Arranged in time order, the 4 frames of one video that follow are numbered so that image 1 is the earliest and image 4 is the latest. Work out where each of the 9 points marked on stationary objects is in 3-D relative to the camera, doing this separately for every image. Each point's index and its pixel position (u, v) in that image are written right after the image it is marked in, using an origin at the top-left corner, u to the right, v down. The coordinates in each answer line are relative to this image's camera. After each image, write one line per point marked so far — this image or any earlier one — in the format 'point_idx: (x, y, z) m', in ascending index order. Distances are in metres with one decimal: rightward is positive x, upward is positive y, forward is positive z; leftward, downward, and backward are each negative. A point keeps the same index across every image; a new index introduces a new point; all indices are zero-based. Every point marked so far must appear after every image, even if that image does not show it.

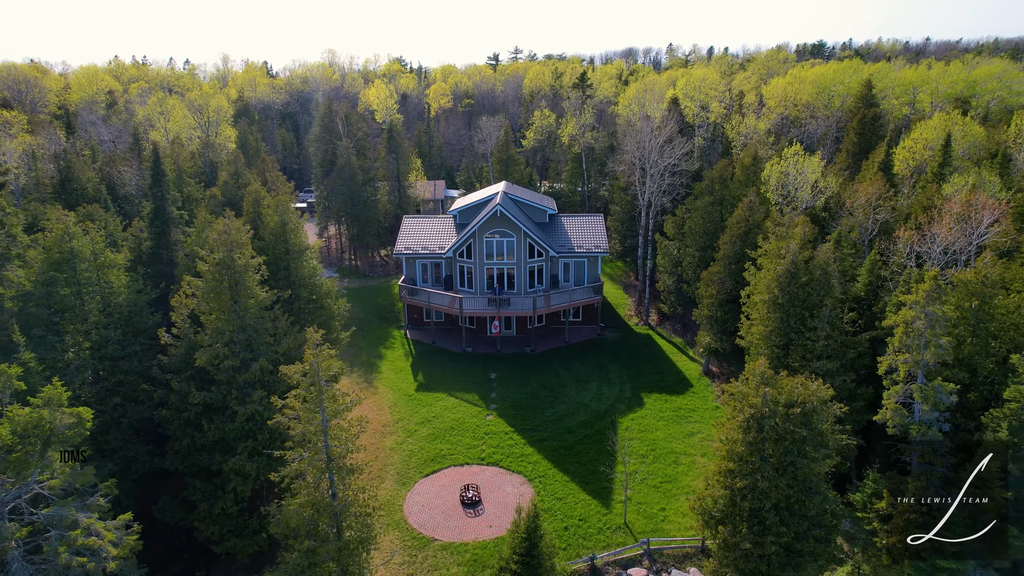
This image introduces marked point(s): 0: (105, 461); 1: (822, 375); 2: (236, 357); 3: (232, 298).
0: (-14.2, -6.0, +17.8) m
1: (+12.0, -3.4, +19.9) m
2: (-9.8, -2.4, +18.2) m
3: (-10.0, -0.4, +18.3) m
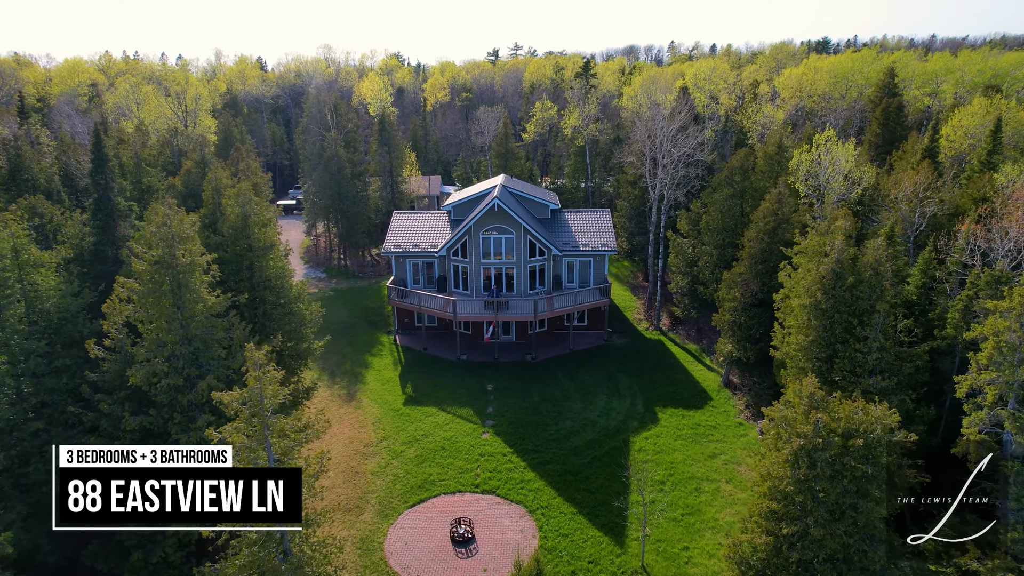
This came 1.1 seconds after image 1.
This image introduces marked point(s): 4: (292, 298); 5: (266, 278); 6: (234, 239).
0: (-14.2, -6.1, +14.8) m
1: (+12.0, -3.5, +16.8) m
2: (-9.9, -2.5, +15.2) m
3: (-10.1, -0.5, +15.3) m
4: (-8.6, -0.4, +19.9) m
5: (-9.3, +0.4, +19.3) m
6: (-10.5, +1.9, +19.3) m
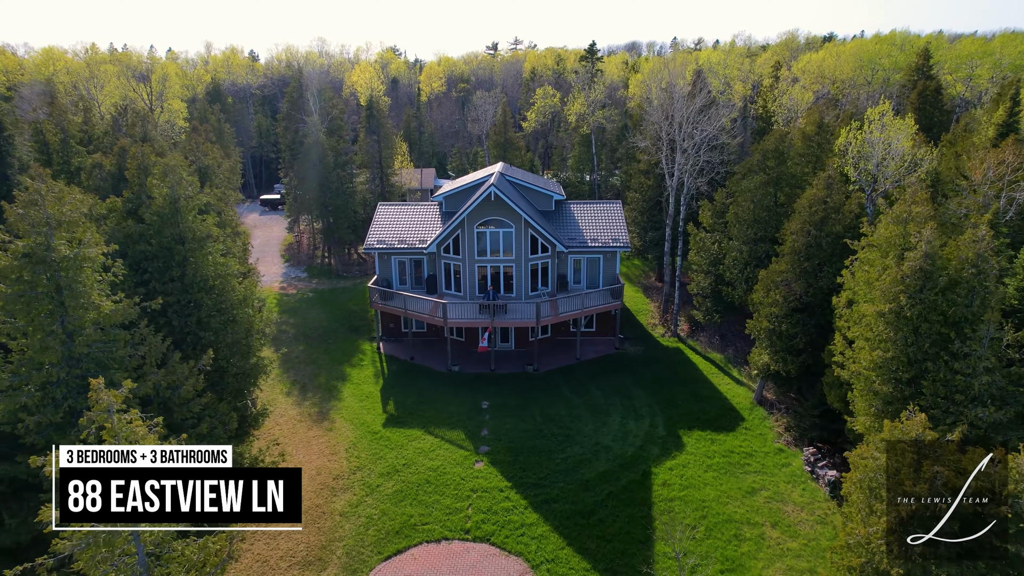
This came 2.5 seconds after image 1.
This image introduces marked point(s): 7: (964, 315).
0: (-14.3, -6.2, +10.8) m
1: (+11.9, -3.5, +12.9) m
2: (-9.9, -2.6, +11.2) m
3: (-10.1, -0.5, +11.3) m
4: (-8.6, -0.4, +16.0) m
5: (-9.3, +0.3, +15.4) m
6: (-10.6, +1.8, +15.4) m
7: (+12.1, -0.7, +13.6) m
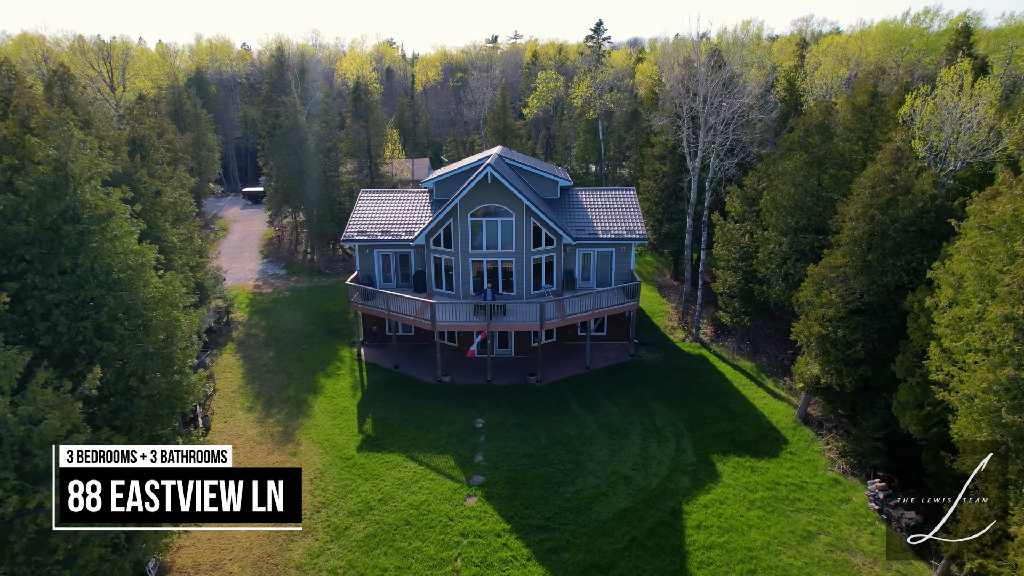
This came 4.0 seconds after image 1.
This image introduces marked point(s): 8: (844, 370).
0: (-14.3, -6.0, +7.1) m
1: (+11.9, -3.4, +9.1) m
2: (-9.9, -2.5, +7.5) m
3: (-10.1, -0.4, +7.6) m
4: (-8.6, -0.3, +12.3) m
5: (-9.3, +0.5, +11.6) m
6: (-10.6, +1.9, +11.6) m
7: (+12.1, -0.6, +9.9) m
8: (+11.5, -2.8, +17.6) m
